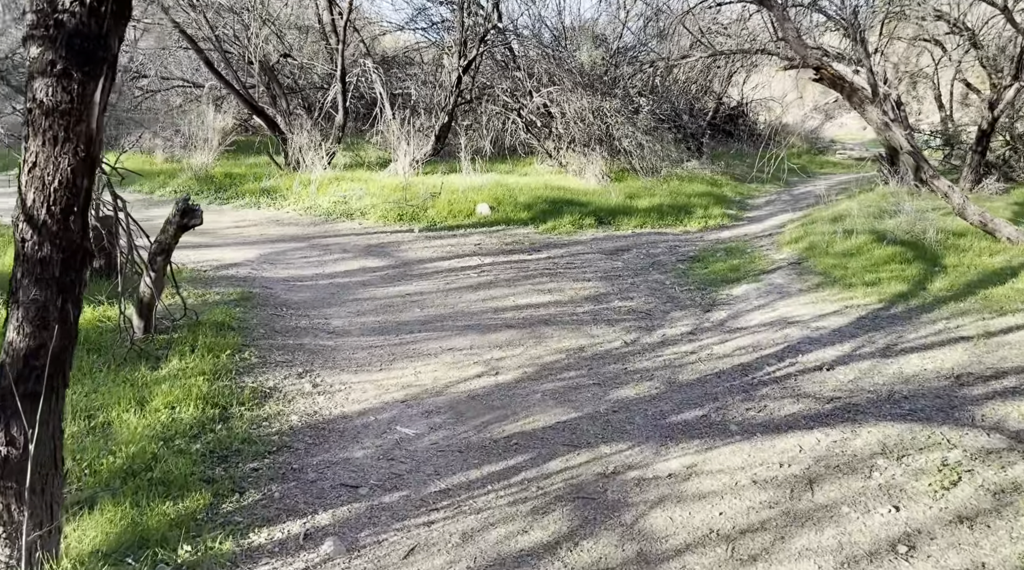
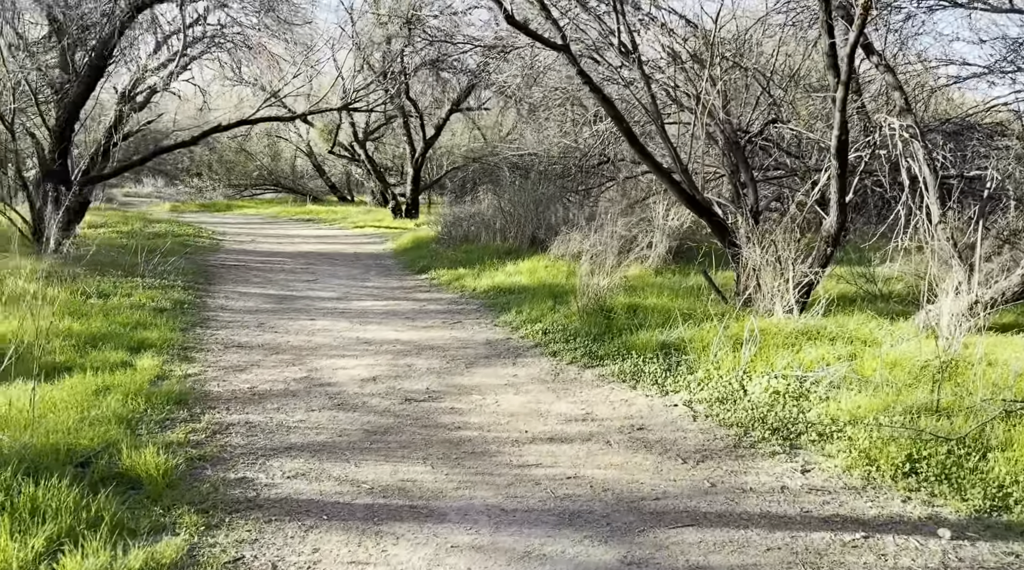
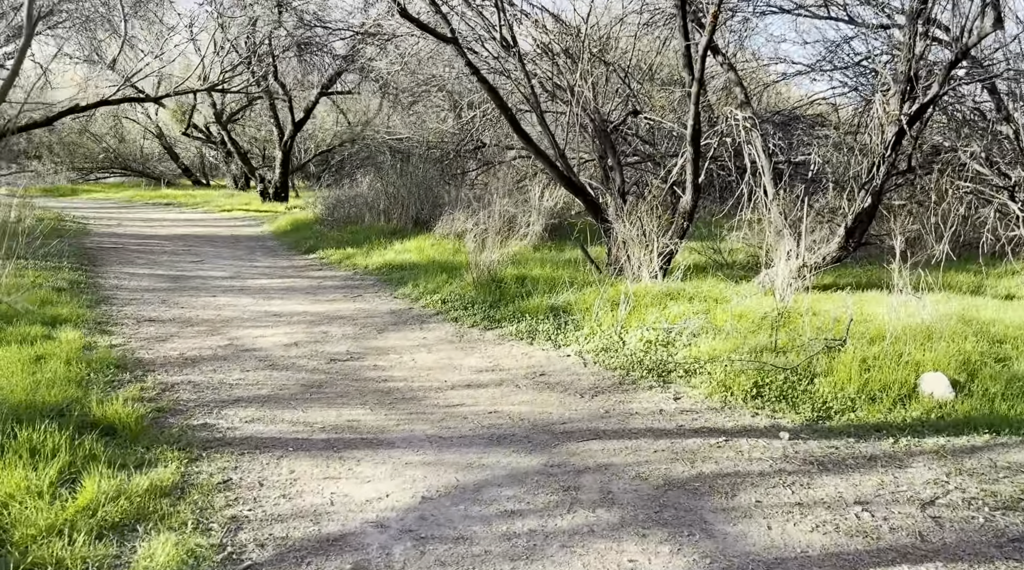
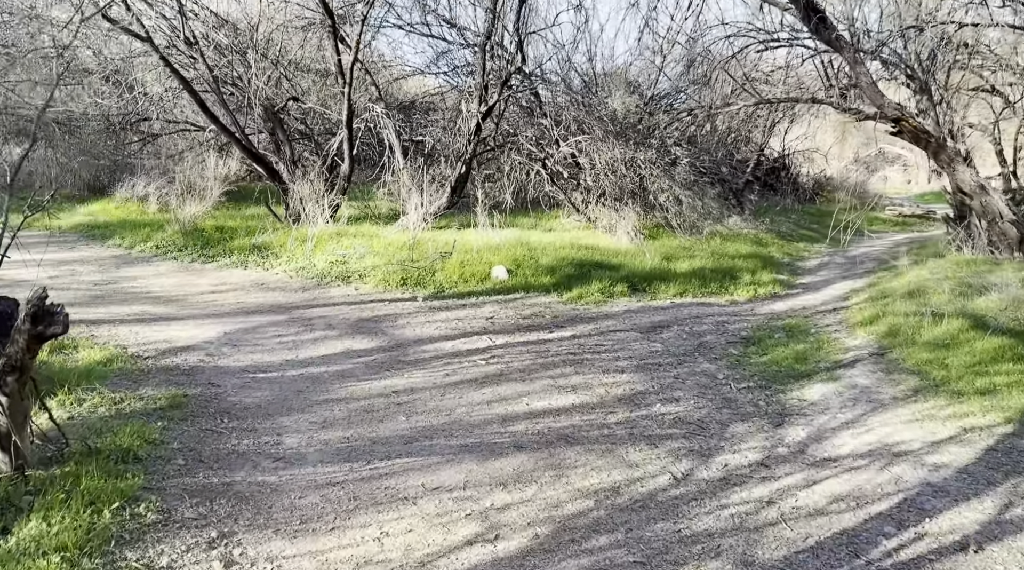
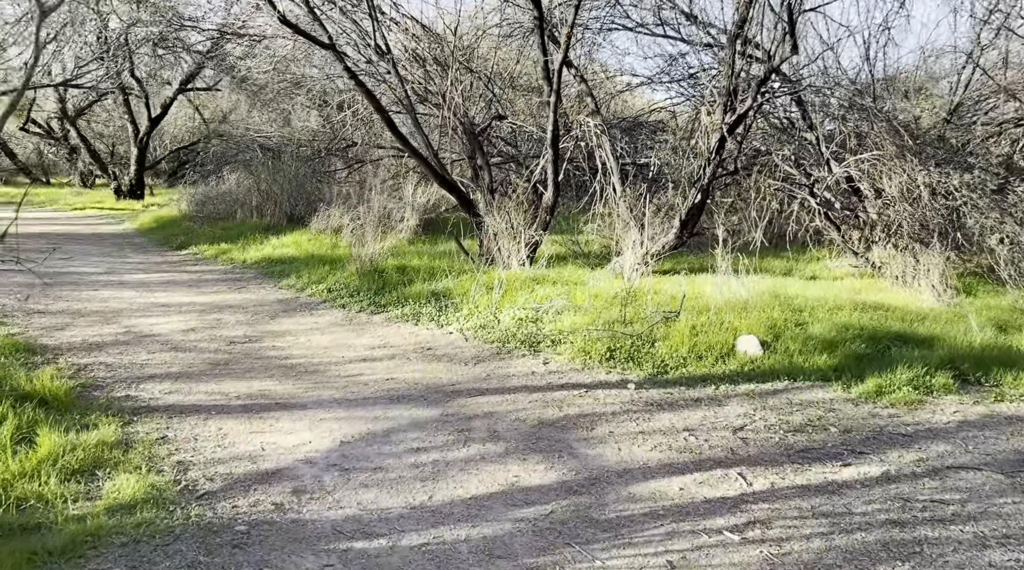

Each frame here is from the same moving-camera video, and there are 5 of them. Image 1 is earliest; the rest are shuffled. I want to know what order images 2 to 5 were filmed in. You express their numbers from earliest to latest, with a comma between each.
4, 5, 3, 2
